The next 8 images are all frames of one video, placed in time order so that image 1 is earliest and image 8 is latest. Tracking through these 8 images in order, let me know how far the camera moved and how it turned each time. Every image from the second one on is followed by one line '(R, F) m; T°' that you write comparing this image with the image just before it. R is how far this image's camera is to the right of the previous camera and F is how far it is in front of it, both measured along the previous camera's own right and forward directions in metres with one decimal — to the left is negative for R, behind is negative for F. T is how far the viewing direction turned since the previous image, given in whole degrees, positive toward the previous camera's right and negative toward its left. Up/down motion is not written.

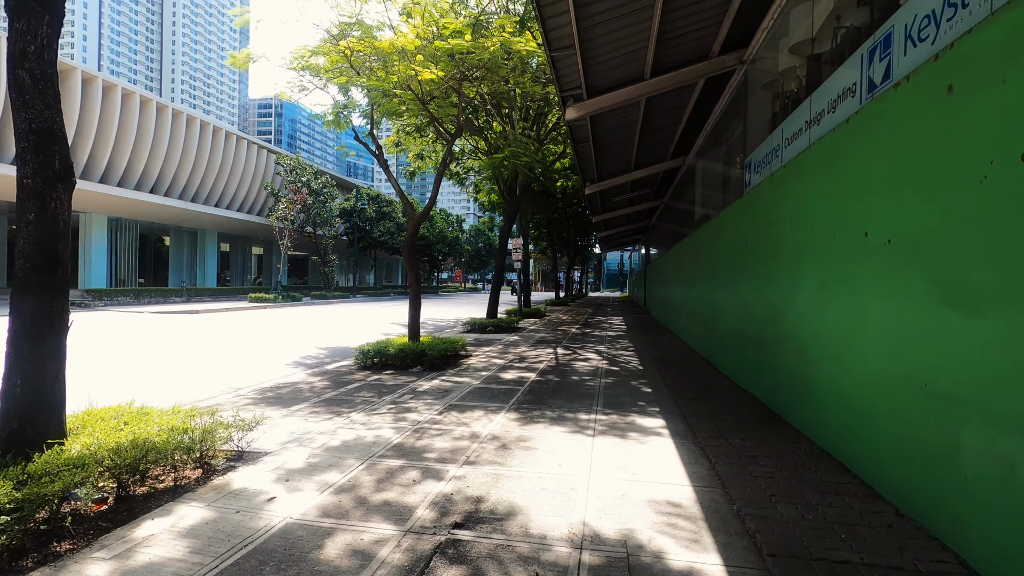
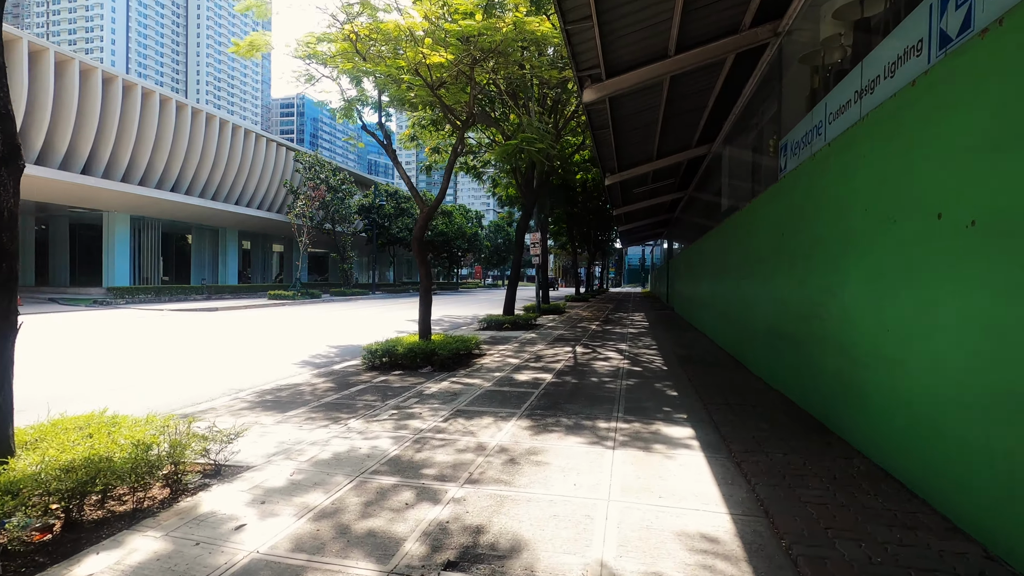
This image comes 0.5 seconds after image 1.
(+0.1, +0.5) m; -2°
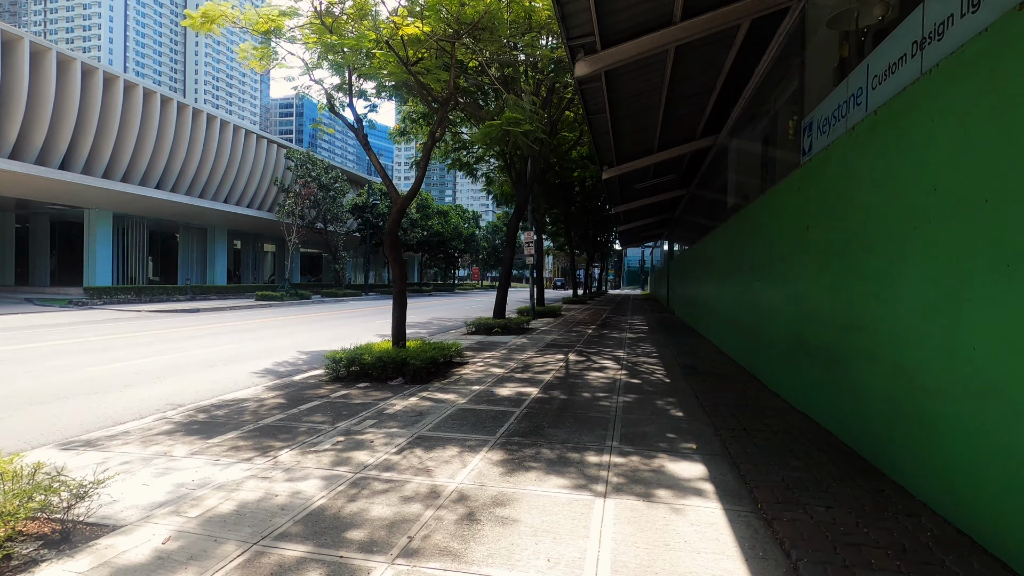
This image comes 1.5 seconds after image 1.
(+0.2, +1.0) m; 0°
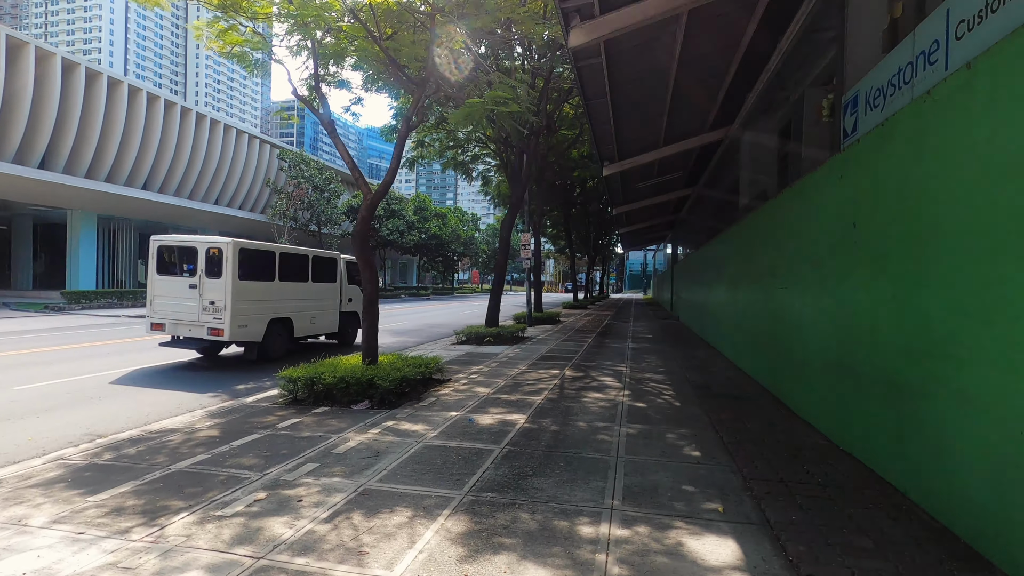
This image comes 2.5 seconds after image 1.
(+0.2, +1.0) m; 0°
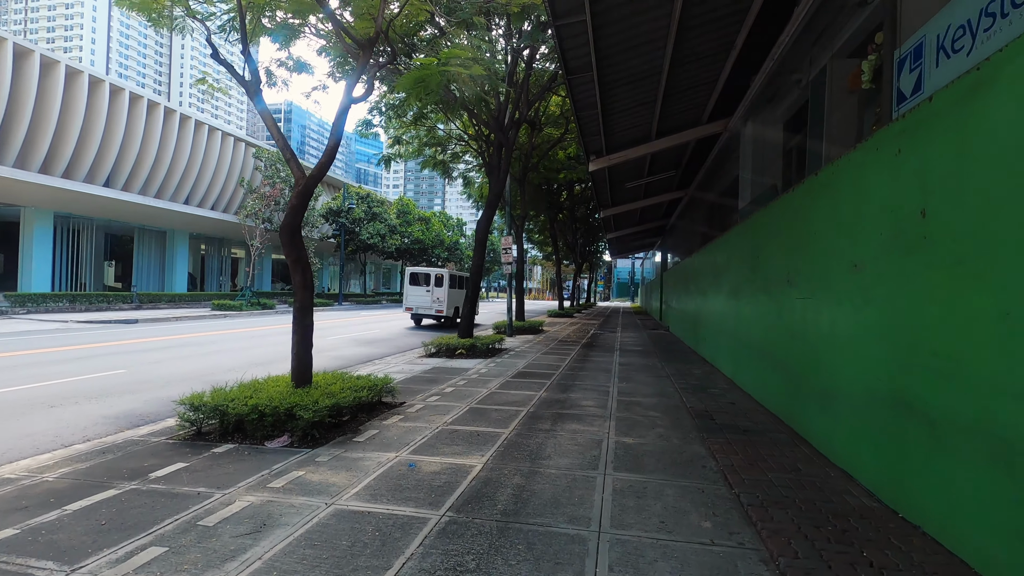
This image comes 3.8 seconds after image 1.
(+0.3, +1.3) m; +1°
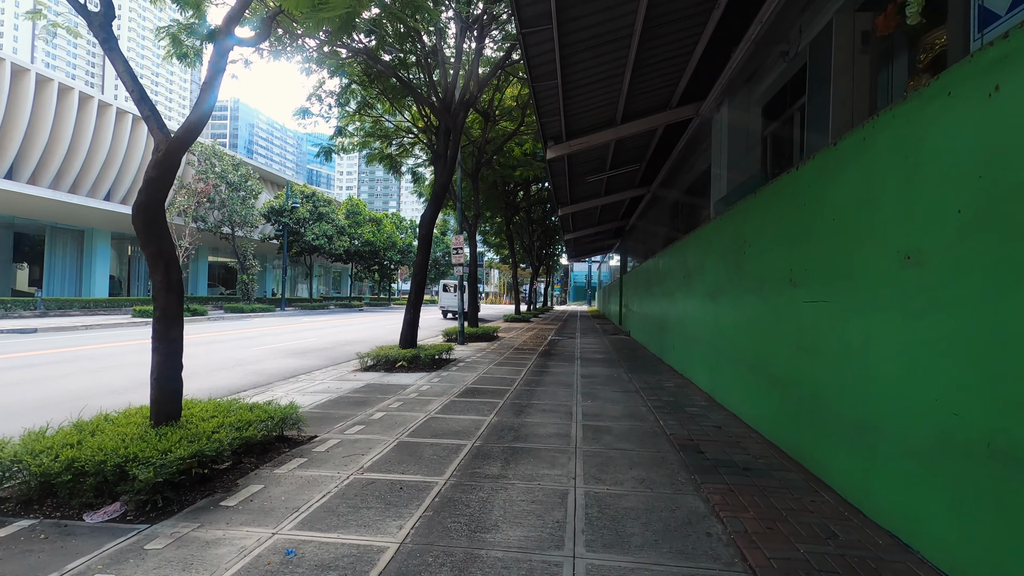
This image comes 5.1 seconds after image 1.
(+0.2, +1.3) m; +5°
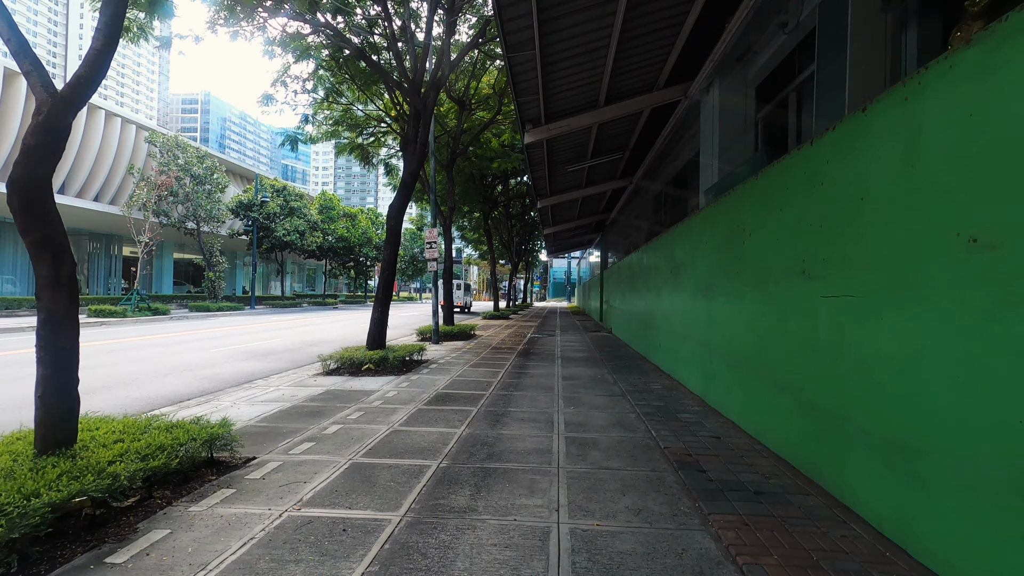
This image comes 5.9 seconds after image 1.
(+0.1, +0.7) m; +2°
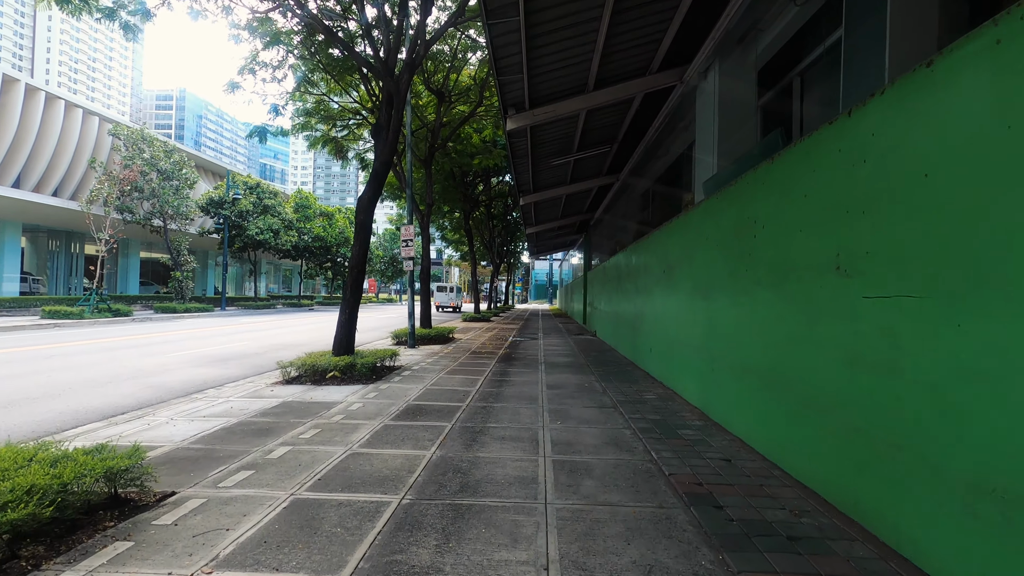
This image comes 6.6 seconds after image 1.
(0.0, +0.8) m; +2°
